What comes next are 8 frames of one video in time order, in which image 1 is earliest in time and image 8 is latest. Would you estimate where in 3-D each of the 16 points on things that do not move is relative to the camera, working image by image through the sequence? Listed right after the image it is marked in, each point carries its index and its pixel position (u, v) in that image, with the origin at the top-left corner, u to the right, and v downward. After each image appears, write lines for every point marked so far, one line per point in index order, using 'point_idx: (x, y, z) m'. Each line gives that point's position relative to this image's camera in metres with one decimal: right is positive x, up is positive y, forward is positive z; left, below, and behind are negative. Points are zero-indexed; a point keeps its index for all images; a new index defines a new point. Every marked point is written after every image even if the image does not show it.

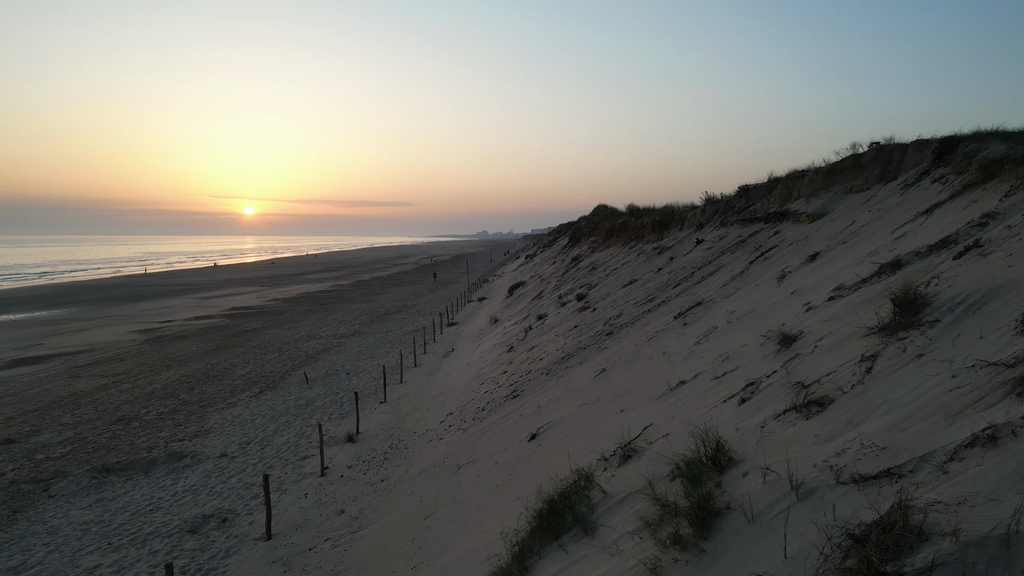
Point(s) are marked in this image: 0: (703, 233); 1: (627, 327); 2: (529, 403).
0: (+4.3, +1.2, +14.1) m
1: (+1.9, -0.6, +10.3) m
2: (+0.2, -1.7, +9.4) m
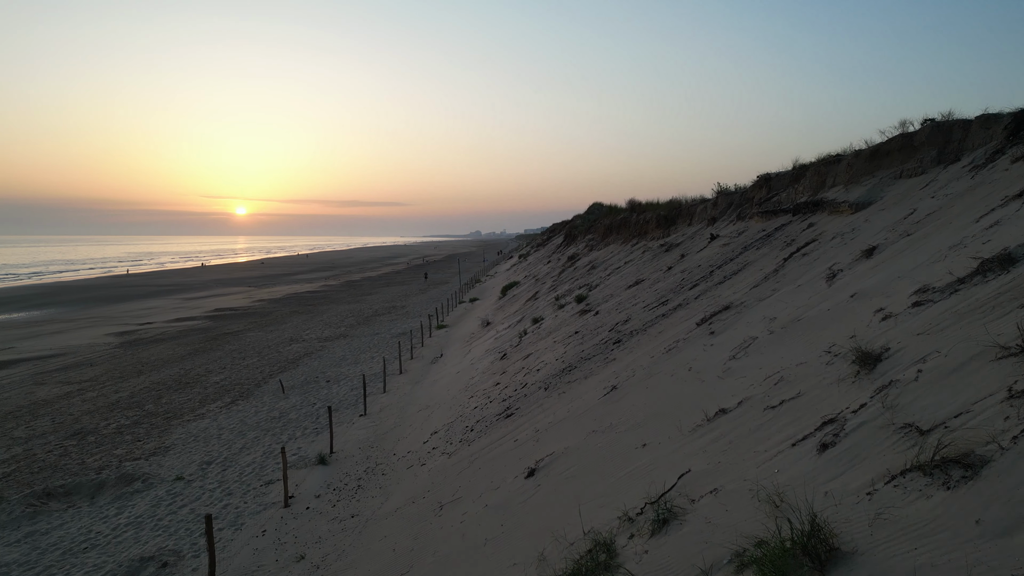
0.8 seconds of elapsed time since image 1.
0: (+4.1, +1.2, +12.7) m
1: (+1.8, -0.7, +8.9) m
2: (+0.2, -1.7, +8.0) m
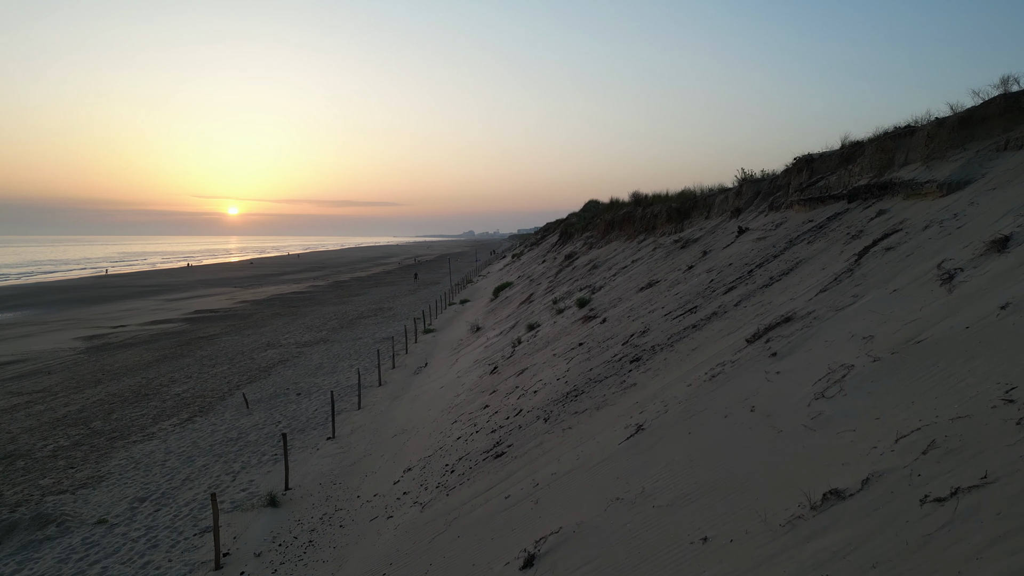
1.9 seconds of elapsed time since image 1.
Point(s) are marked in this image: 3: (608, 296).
0: (+4.0, +1.2, +10.8) m
1: (+1.7, -0.7, +7.0) m
2: (+0.1, -1.8, +6.0) m
3: (+1.8, -0.2, +12.0) m
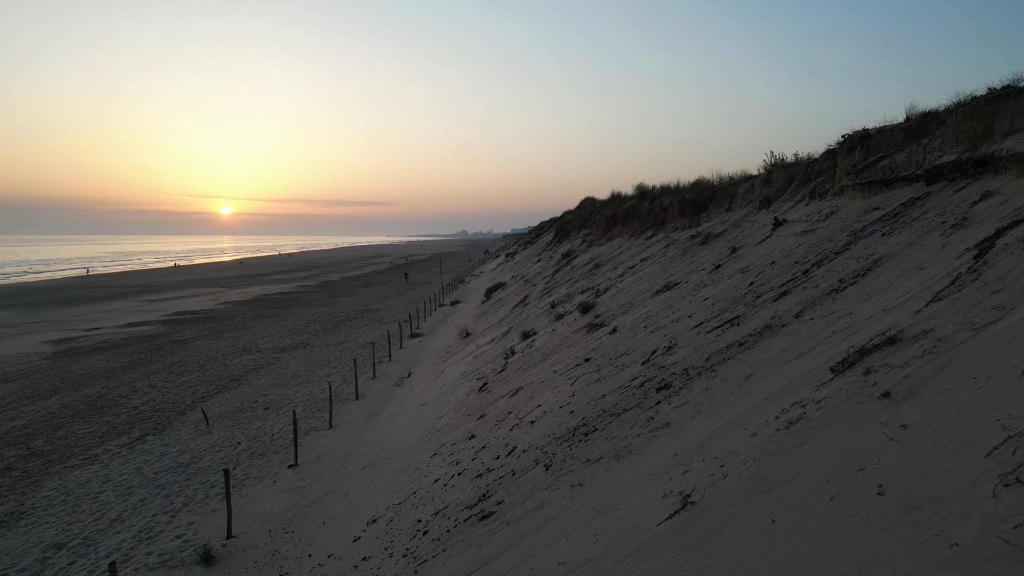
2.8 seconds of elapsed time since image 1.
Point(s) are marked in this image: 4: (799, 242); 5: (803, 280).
0: (+3.9, +1.1, +9.1) m
1: (+1.6, -0.8, +5.3) m
2: (0.0, -1.8, +4.3) m
3: (+1.7, -0.2, +10.3) m
4: (+3.3, +0.5, +7.4) m
5: (+2.8, +0.1, +6.1) m
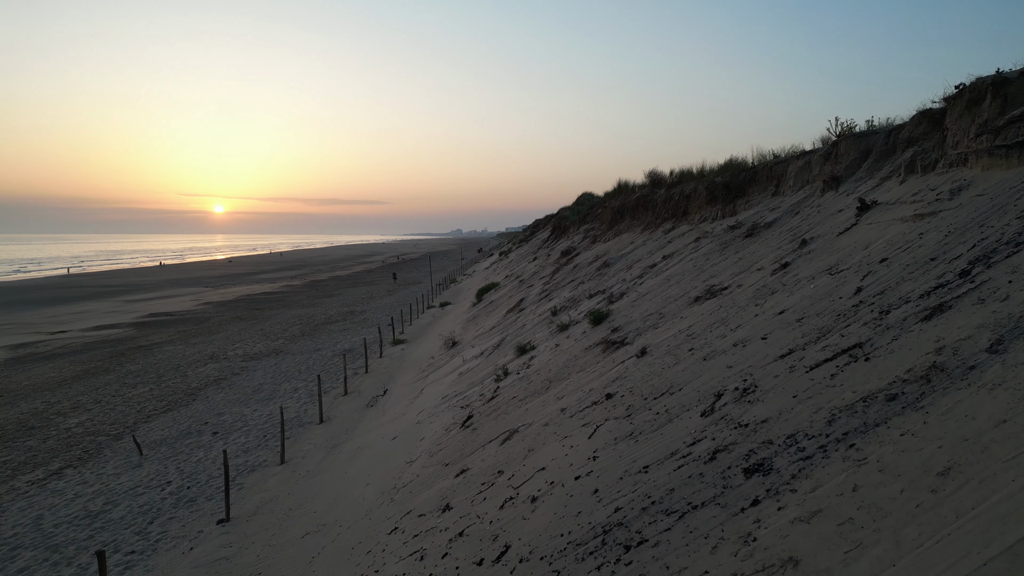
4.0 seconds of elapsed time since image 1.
0: (+3.8, +1.1, +6.9) m
1: (+1.5, -0.8, +3.0) m
2: (0.0, -1.9, +2.0) m
3: (+1.6, -0.3, +8.1) m
4: (+3.3, +0.5, +5.1) m
5: (+2.7, 0.0, +3.8) m
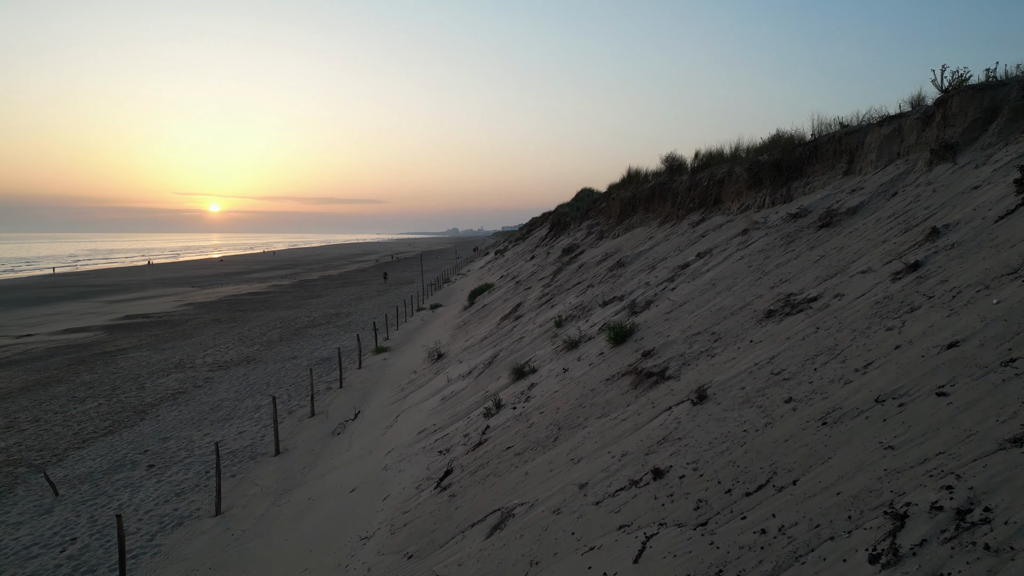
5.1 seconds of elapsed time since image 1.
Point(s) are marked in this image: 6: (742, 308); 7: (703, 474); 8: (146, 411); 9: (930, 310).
0: (+3.7, +1.0, +4.8) m
1: (+1.5, -0.9, +0.9) m
2: (-0.1, -2.0, -0.1) m
3: (+1.5, -0.3, +6.0) m
4: (+3.2, +0.4, +3.0) m
5: (+2.7, -0.1, +1.8) m
6: (+1.9, -0.2, +5.4) m
7: (+1.0, -1.0, +3.4) m
8: (-8.9, -3.0, +15.5) m
9: (+2.3, -0.1, +3.6) m
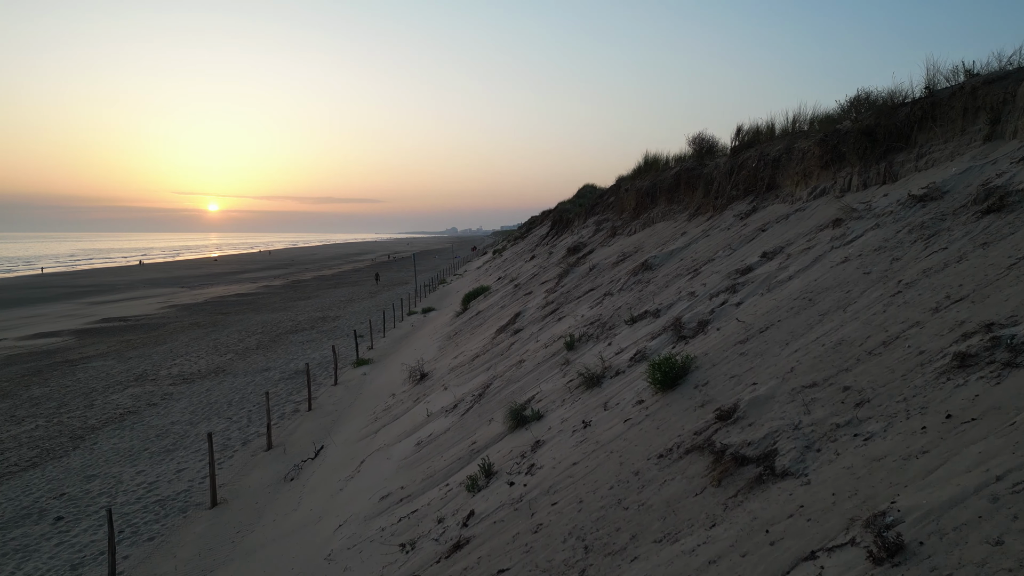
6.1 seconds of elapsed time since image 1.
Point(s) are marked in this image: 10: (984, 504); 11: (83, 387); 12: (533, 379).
0: (+3.7, +0.9, +2.7) m
1: (+1.5, -1.0, -1.2) m
2: (-0.1, -2.1, -2.2) m
3: (+1.5, -0.5, +3.8) m
4: (+3.2, +0.3, +0.9) m
5: (+2.7, -0.2, -0.4) m
6: (+1.9, -0.3, +3.3) m
7: (+1.0, -1.1, +1.2) m
8: (-8.9, -3.1, +13.3) m
9: (+2.3, -0.2, +1.4) m
10: (+1.5, -0.7, +2.0) m
11: (-12.6, -3.0, +18.8) m
12: (+0.2, -0.9, +6.6) m
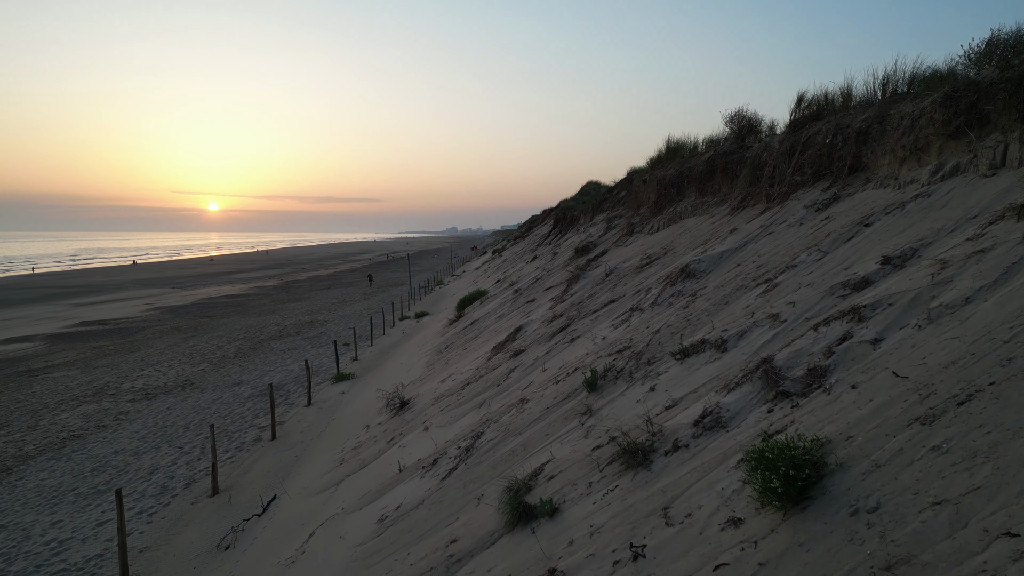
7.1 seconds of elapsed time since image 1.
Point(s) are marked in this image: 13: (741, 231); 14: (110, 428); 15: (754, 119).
0: (+3.7, +0.7, +0.8) m
1: (+1.5, -1.2, -3.1) m
2: (-0.1, -2.3, -4.1) m
3: (+1.5, -0.6, +1.9) m
4: (+3.2, +0.1, -1.0) m
5: (+2.7, -0.3, -2.3) m
6: (+1.9, -0.4, +1.4) m
7: (+1.0, -1.2, -0.7) m
8: (-8.9, -3.2, +11.4) m
9: (+2.3, -0.4, -0.5) m
10: (+1.5, -0.8, +0.1) m
11: (-12.7, -3.1, +16.9) m
12: (+0.2, -1.0, +4.7) m
13: (+2.4, +0.6, +6.5) m
14: (-8.5, -3.0, +13.5) m
15: (+3.4, +2.4, +9.0) m
